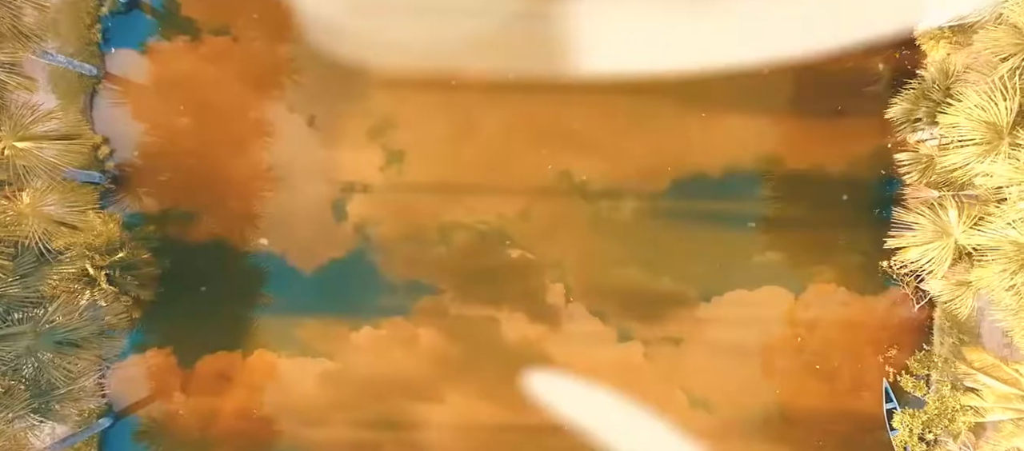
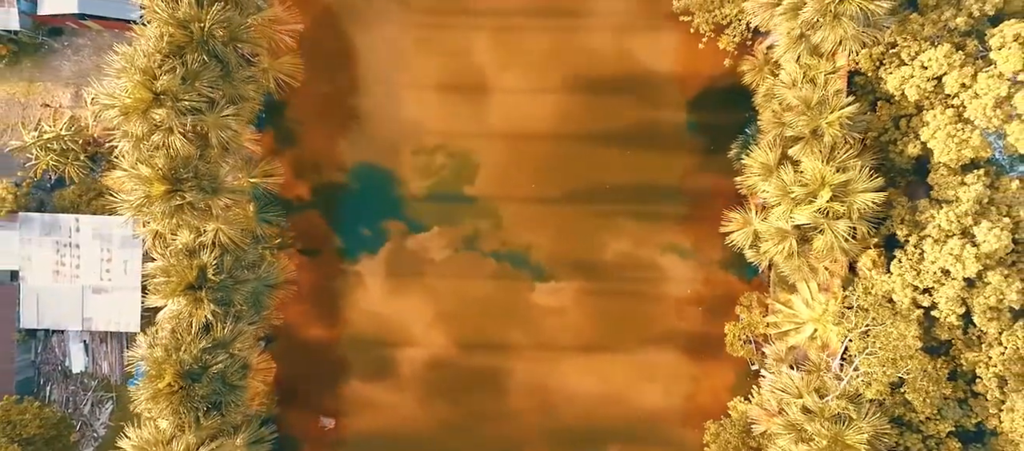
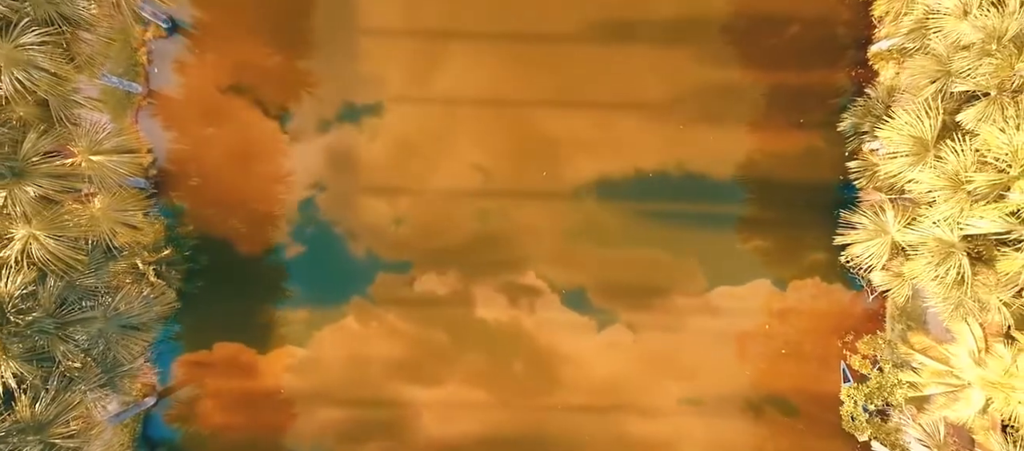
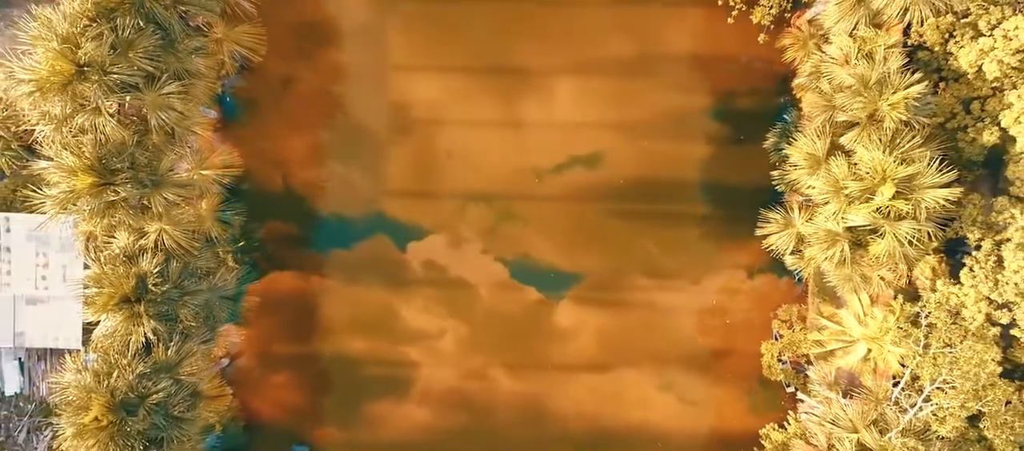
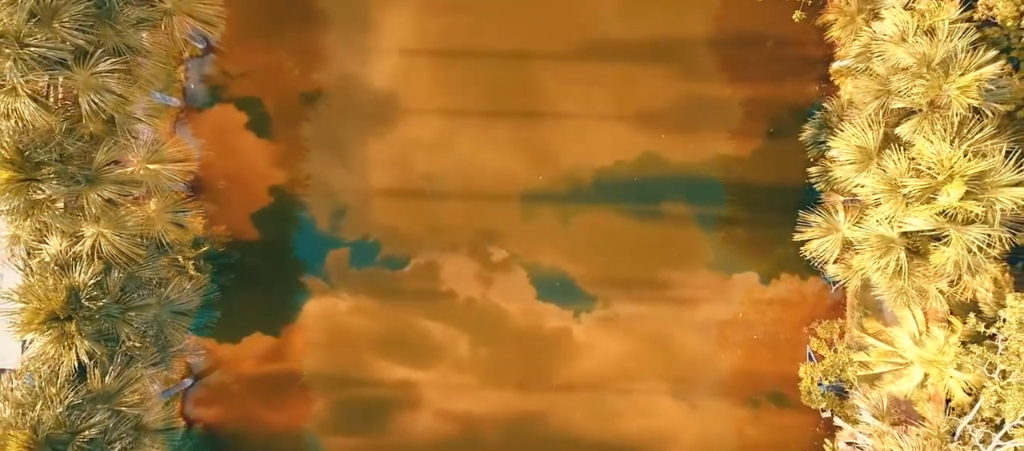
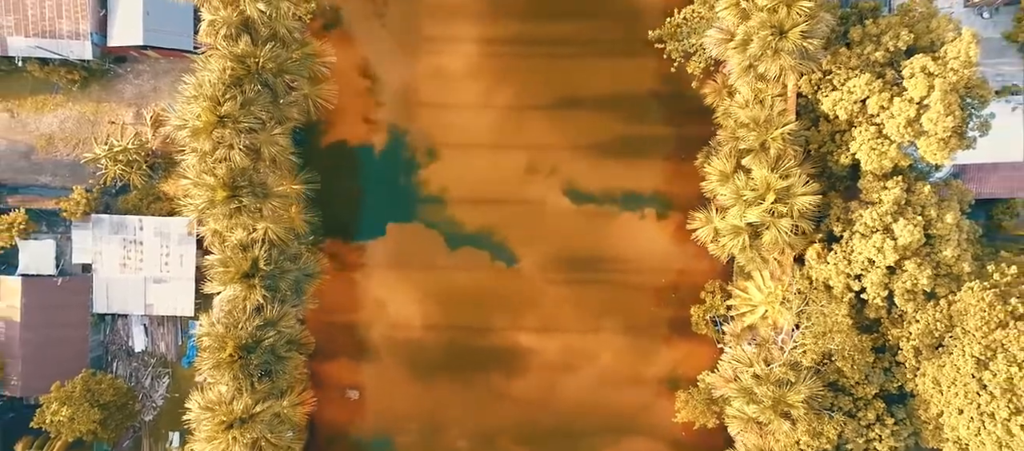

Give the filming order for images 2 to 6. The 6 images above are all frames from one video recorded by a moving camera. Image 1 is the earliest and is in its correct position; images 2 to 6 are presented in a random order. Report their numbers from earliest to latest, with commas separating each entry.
3, 5, 4, 2, 6
